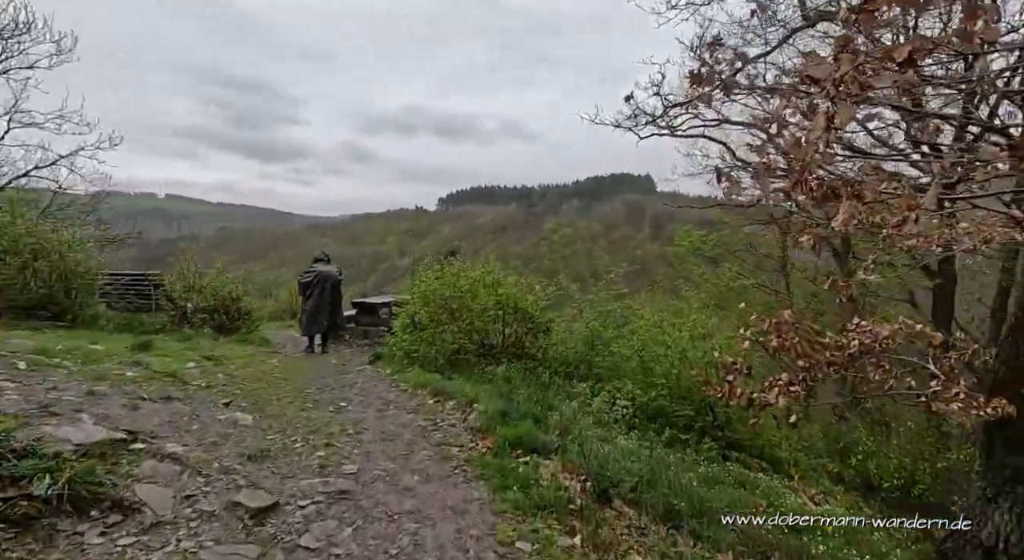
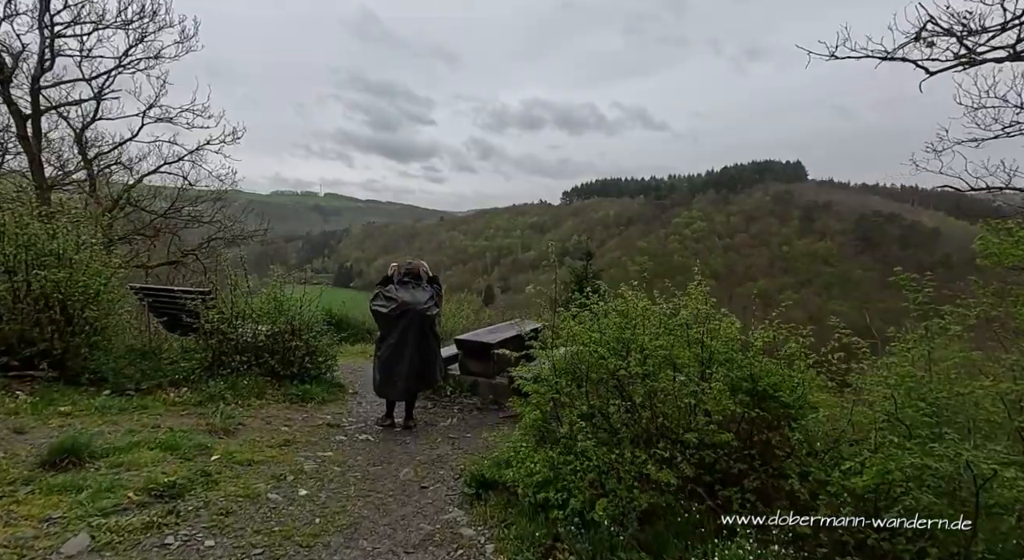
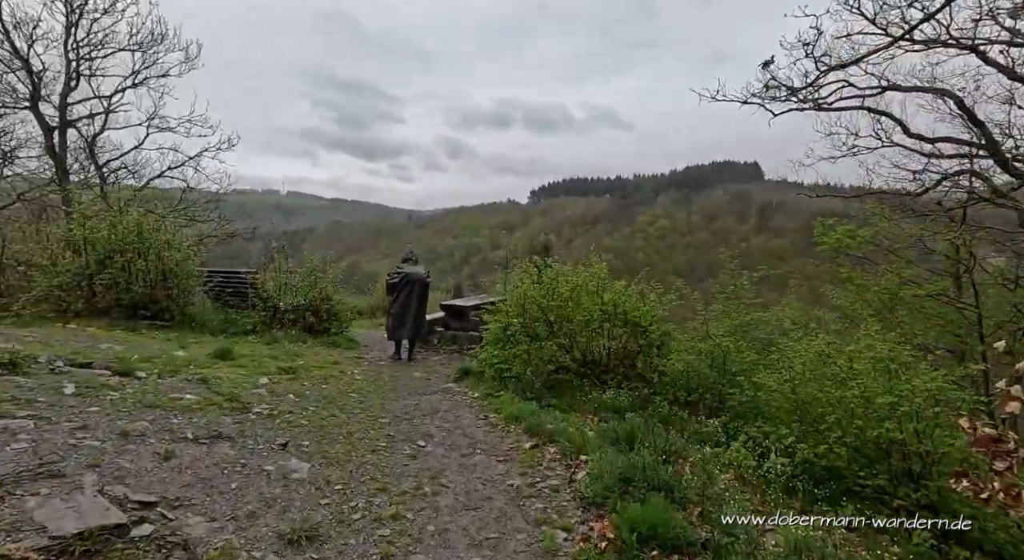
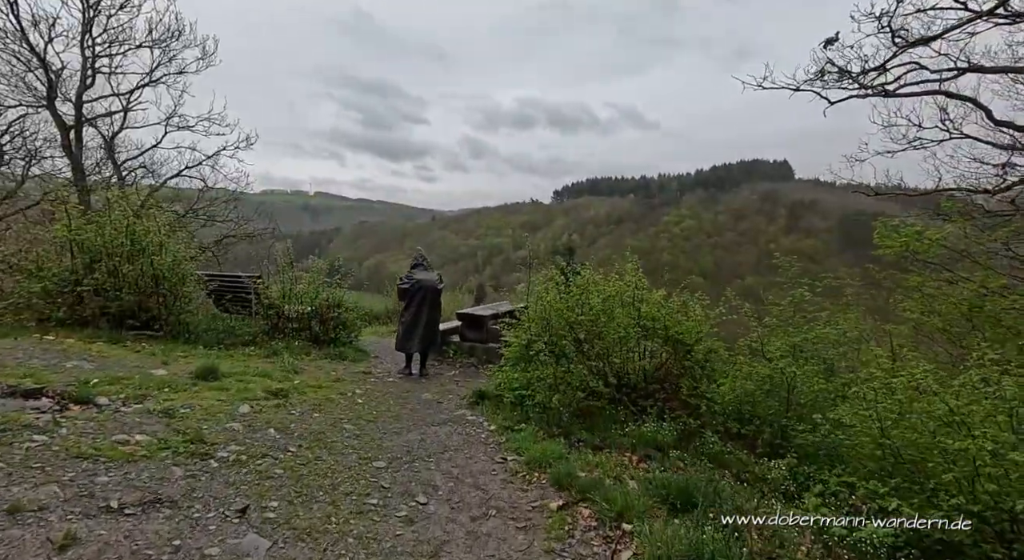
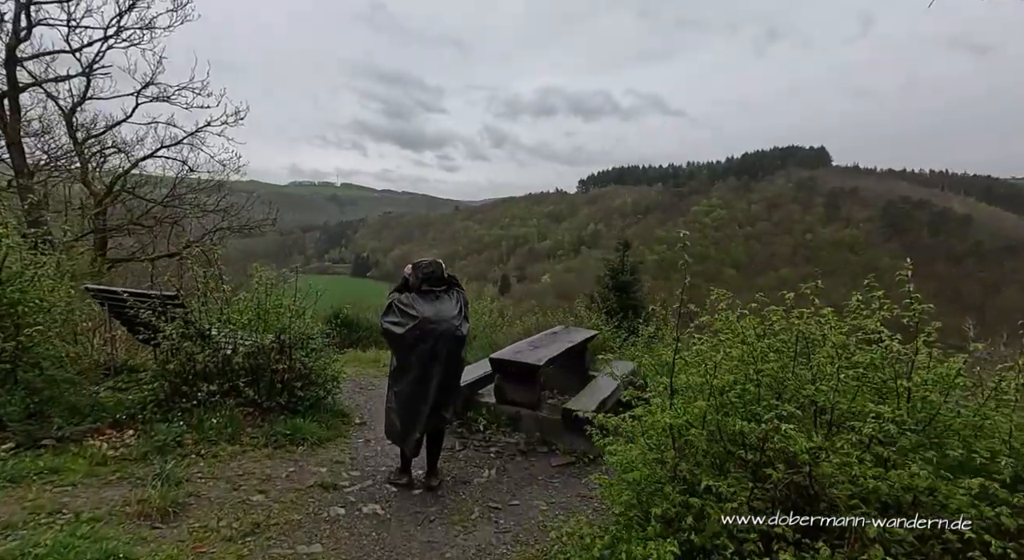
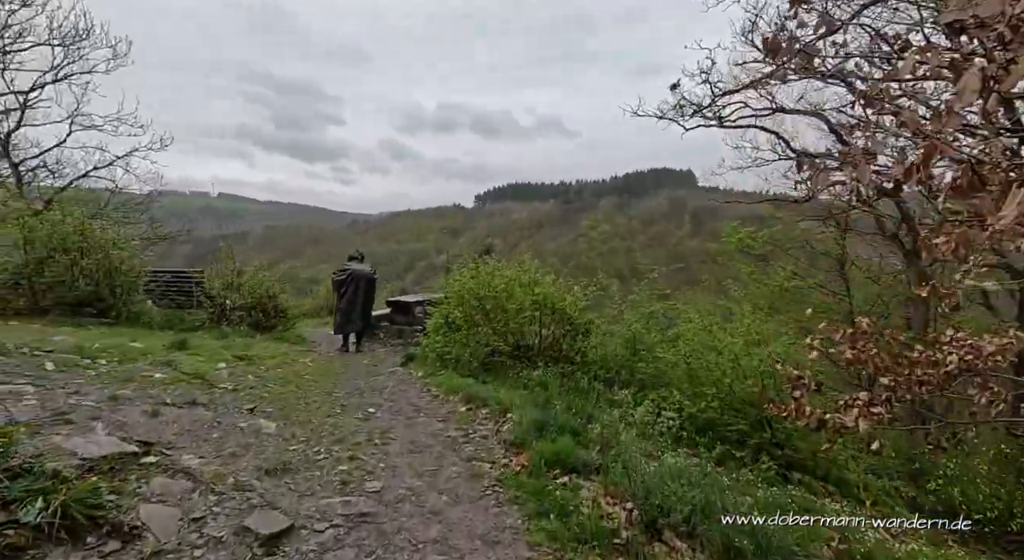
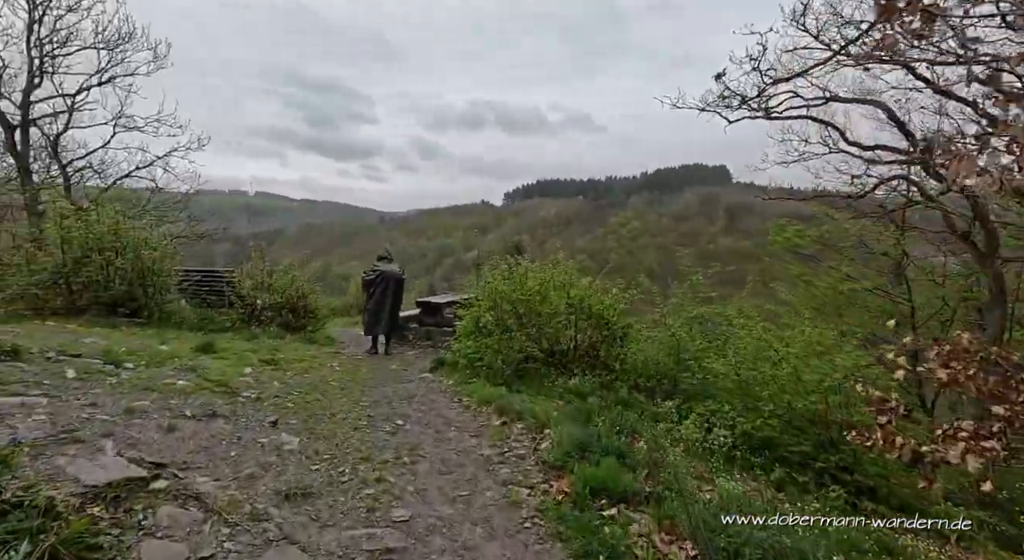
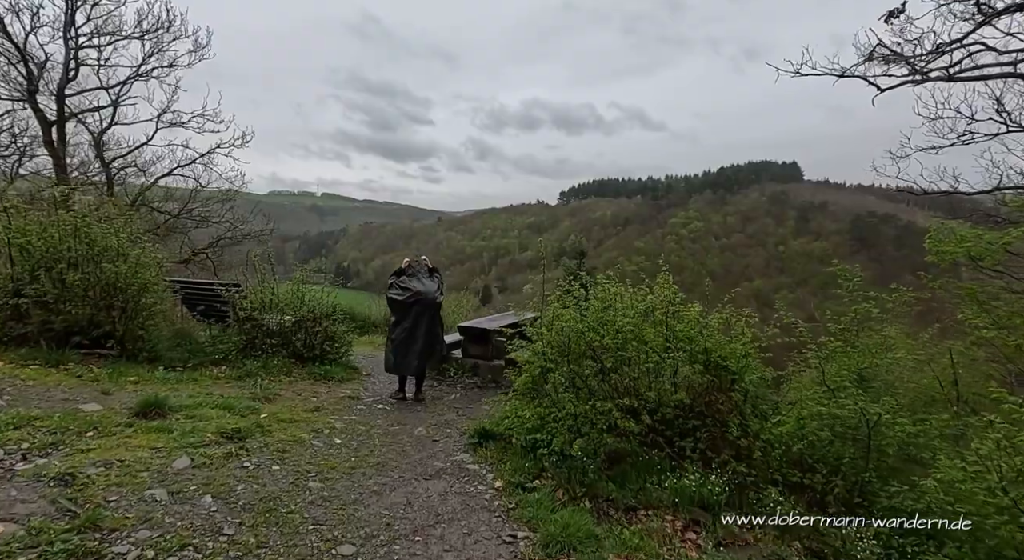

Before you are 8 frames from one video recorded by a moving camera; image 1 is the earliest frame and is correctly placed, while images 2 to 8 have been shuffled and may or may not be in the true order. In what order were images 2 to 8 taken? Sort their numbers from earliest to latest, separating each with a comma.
6, 7, 3, 4, 8, 2, 5
